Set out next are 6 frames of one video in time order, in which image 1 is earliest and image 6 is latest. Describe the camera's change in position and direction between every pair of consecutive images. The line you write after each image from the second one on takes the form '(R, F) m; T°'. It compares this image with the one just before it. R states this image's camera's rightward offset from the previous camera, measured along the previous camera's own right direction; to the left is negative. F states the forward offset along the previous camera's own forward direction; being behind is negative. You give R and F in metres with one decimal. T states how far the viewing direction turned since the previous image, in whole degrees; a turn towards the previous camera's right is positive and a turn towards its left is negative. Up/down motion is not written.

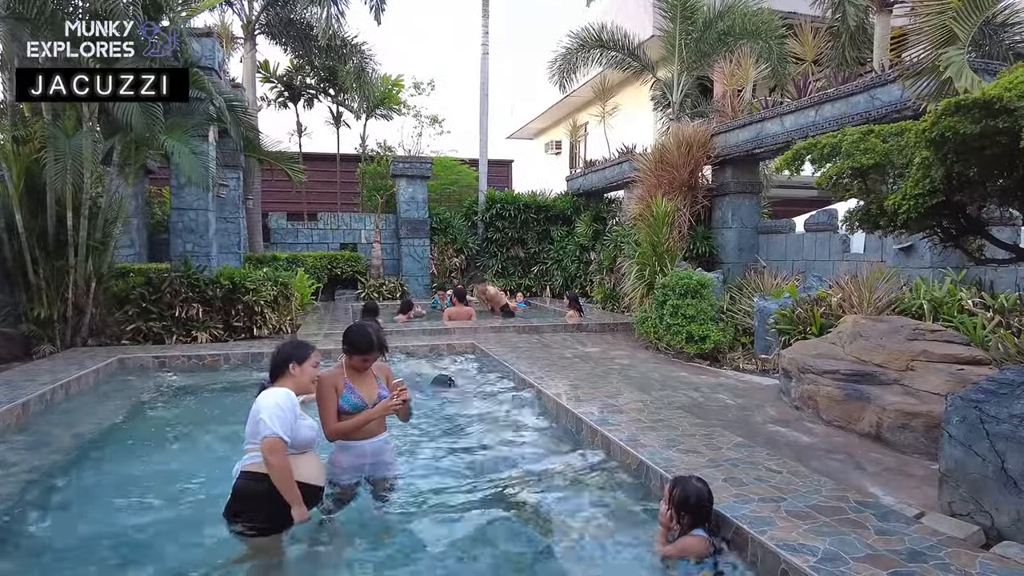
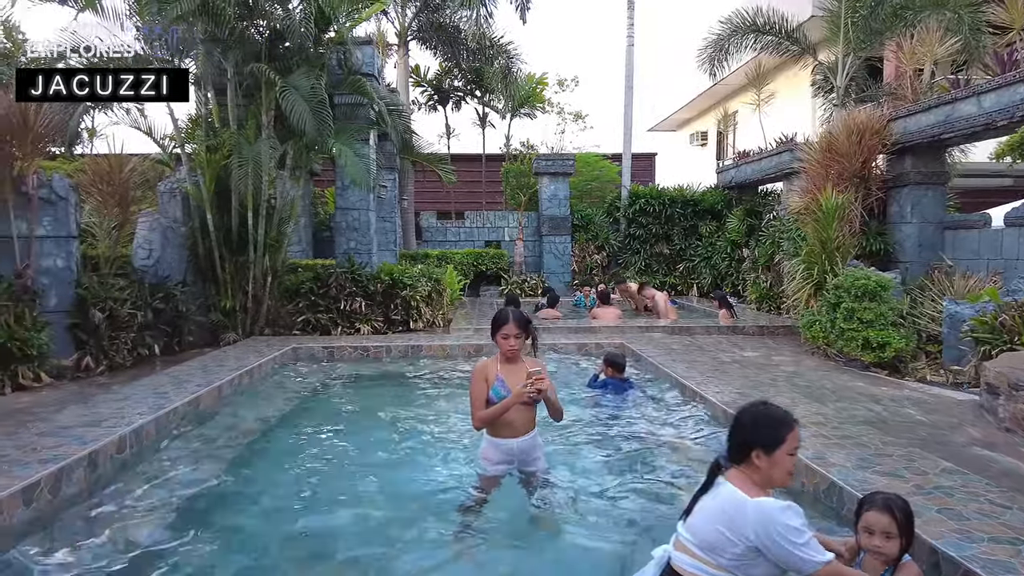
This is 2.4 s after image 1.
(-0.2, +0.1) m; -12°
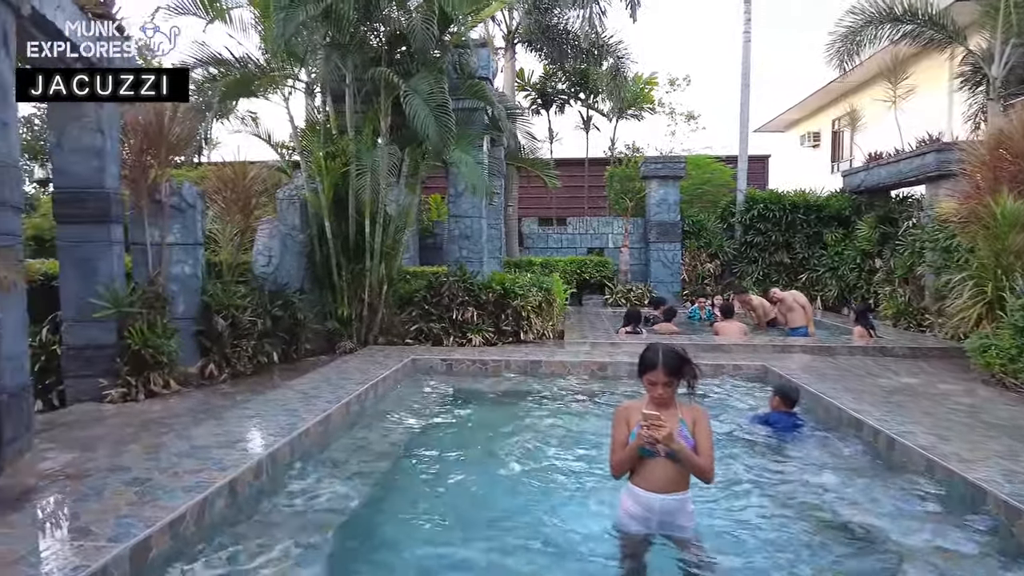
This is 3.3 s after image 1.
(-0.4, +0.4) m; -7°
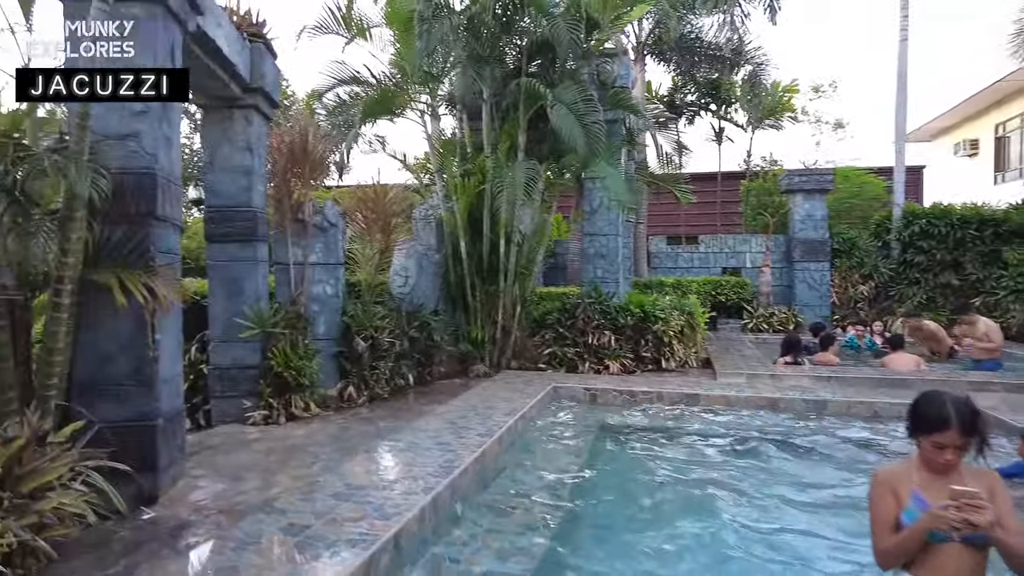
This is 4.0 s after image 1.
(-0.4, +0.5) m; -9°
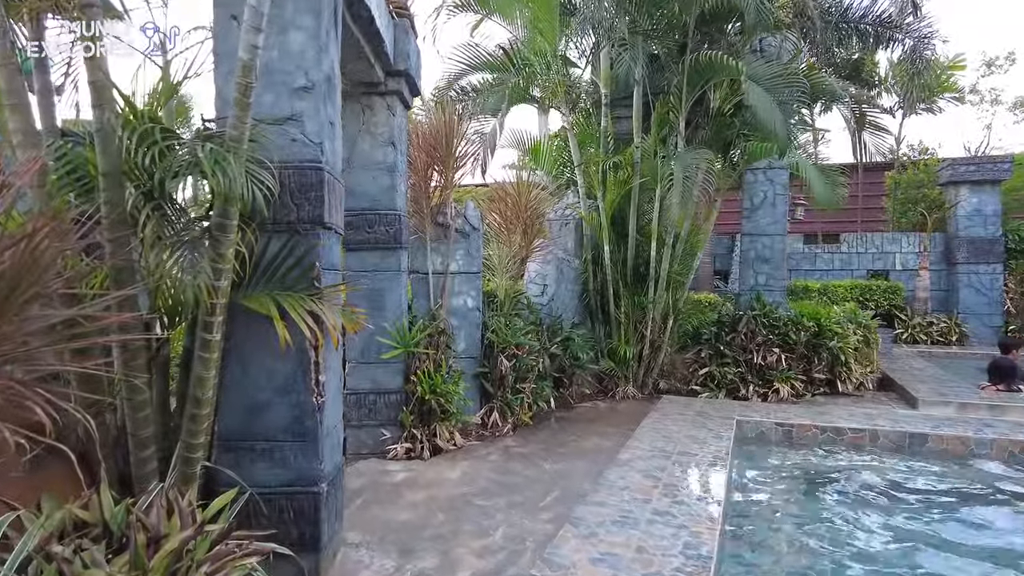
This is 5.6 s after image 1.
(-0.8, +0.9) m; -7°
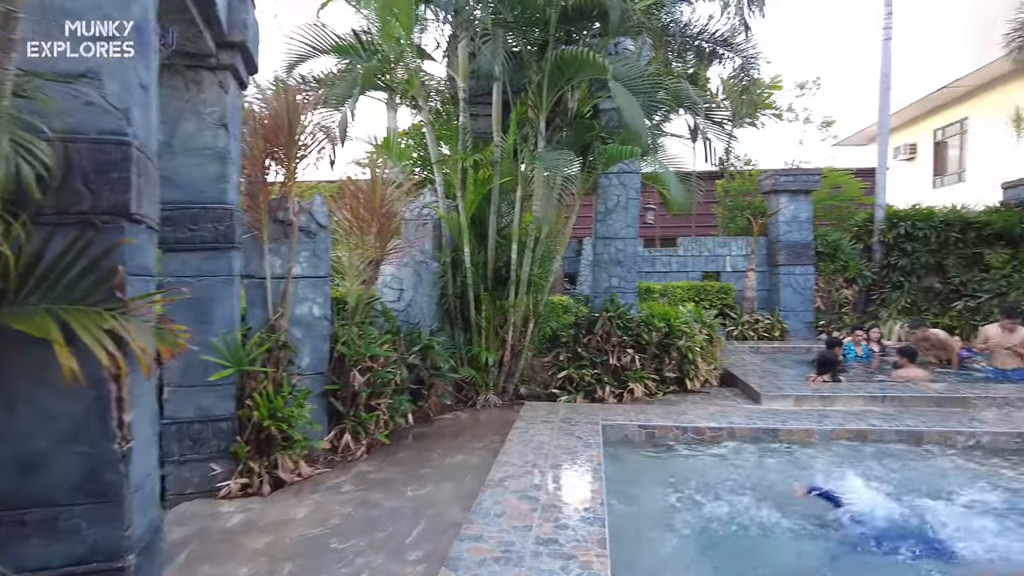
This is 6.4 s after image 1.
(-0.1, +0.4) m; +13°
